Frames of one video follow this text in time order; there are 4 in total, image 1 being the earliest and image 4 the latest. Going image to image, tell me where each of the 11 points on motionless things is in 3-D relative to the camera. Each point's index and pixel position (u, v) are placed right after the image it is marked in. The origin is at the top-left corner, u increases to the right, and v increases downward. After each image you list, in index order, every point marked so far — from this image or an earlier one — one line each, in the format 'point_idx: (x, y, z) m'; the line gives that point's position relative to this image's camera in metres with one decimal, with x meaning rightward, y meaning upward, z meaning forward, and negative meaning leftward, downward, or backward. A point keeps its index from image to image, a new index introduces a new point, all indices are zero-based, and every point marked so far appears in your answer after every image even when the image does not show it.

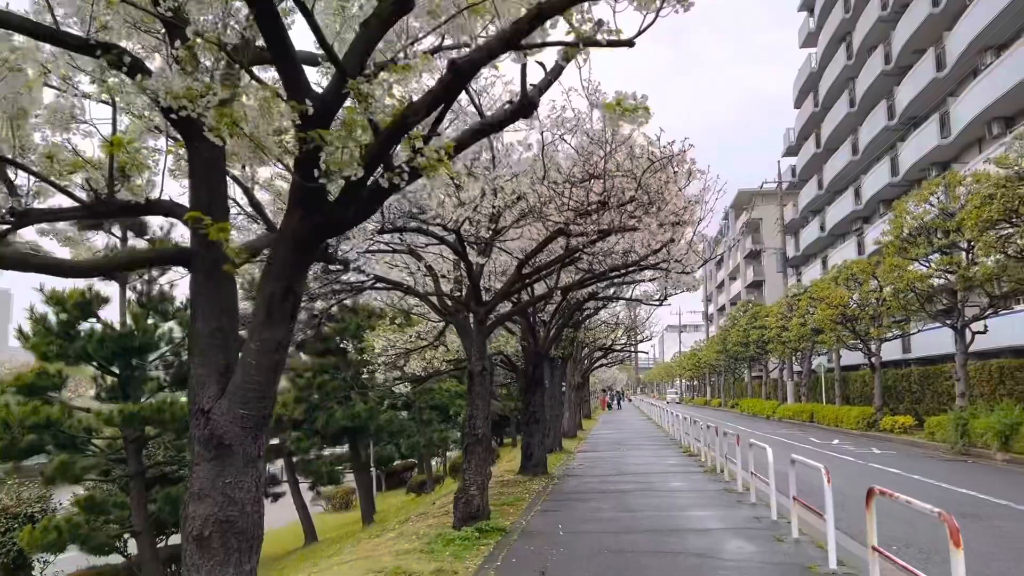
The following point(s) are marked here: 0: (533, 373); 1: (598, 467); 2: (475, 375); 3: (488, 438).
0: (+0.4, -1.6, +15.7) m
1: (+1.7, -3.6, +17.2) m
2: (-0.4, -1.0, +9.7) m
3: (-0.3, -1.7, +9.7) m
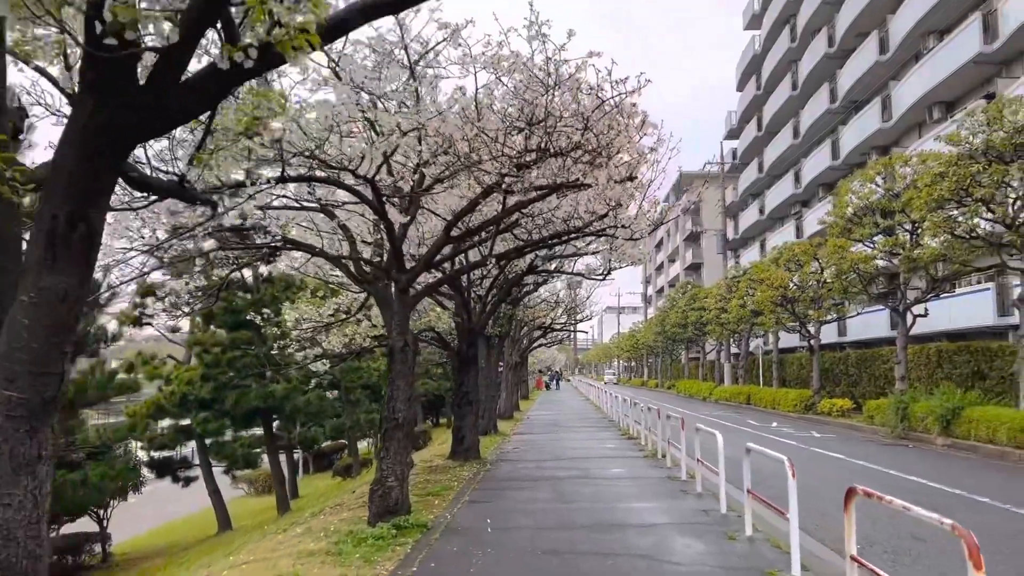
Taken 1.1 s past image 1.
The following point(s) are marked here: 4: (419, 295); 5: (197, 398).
0: (-0.8, -1.1, +14.6) m
1: (+0.4, -3.1, +16.3) m
2: (-1.2, -0.7, +8.5) m
3: (-1.0, -1.4, +8.6) m
4: (-1.0, -0.1, +8.9) m
5: (-5.4, -1.9, +14.4) m
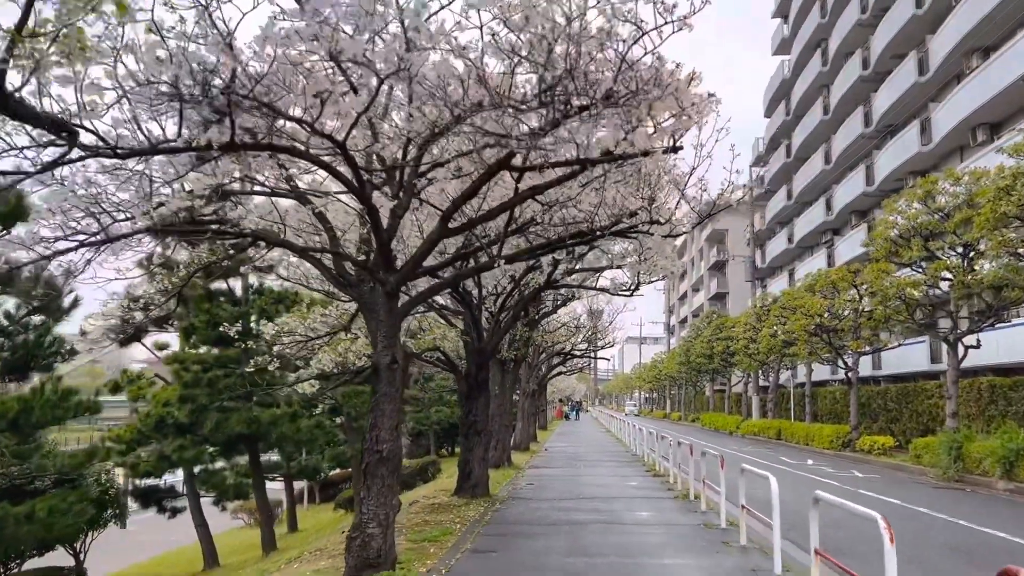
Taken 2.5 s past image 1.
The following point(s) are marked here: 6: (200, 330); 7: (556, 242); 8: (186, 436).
0: (-0.6, -1.3, +13.1) m
1: (+0.6, -3.5, +14.7) m
2: (-1.1, -0.7, +7.0) m
3: (-1.0, -1.4, +7.1) m
4: (-0.9, -0.1, +7.5) m
5: (-5.2, -2.1, +13.0) m
6: (-4.7, -0.7, +12.8) m
7: (+0.4, +0.4, +7.9) m
8: (-5.1, -2.3, +13.2) m
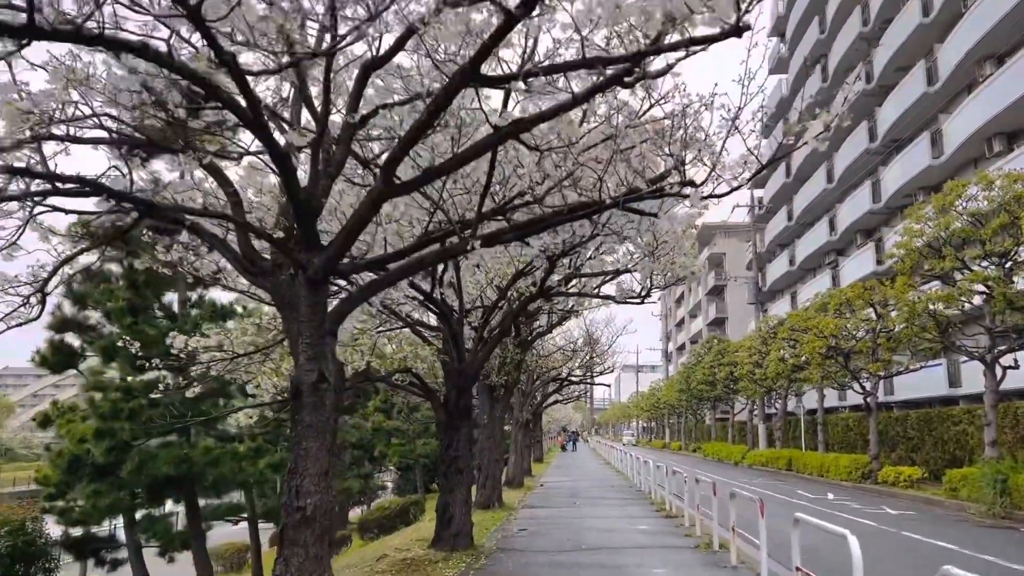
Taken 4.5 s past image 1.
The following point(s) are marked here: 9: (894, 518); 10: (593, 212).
0: (-0.7, -1.5, +11.0) m
1: (+0.5, -3.6, +12.5) m
2: (-1.2, -0.6, +5.0) m
3: (-1.1, -1.4, +5.0) m
4: (-1.0, -0.1, +5.4) m
5: (-5.3, -2.2, +10.8) m
6: (-4.9, -0.8, +10.7) m
7: (+0.3, +0.5, +5.9) m
8: (-5.2, -2.5, +11.1) m
9: (+7.7, -4.6, +17.0) m
10: (+0.5, +0.5, +5.7) m
